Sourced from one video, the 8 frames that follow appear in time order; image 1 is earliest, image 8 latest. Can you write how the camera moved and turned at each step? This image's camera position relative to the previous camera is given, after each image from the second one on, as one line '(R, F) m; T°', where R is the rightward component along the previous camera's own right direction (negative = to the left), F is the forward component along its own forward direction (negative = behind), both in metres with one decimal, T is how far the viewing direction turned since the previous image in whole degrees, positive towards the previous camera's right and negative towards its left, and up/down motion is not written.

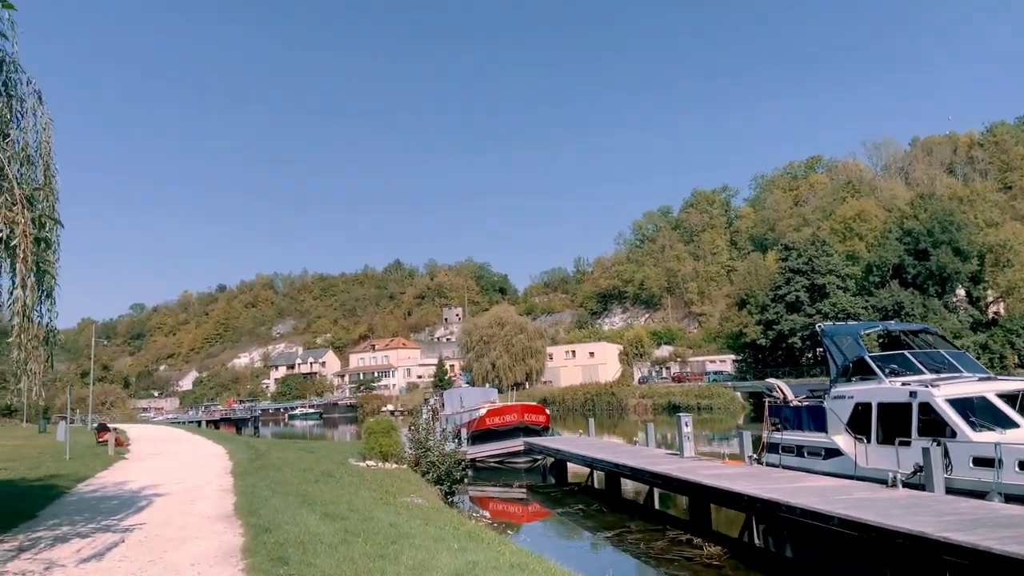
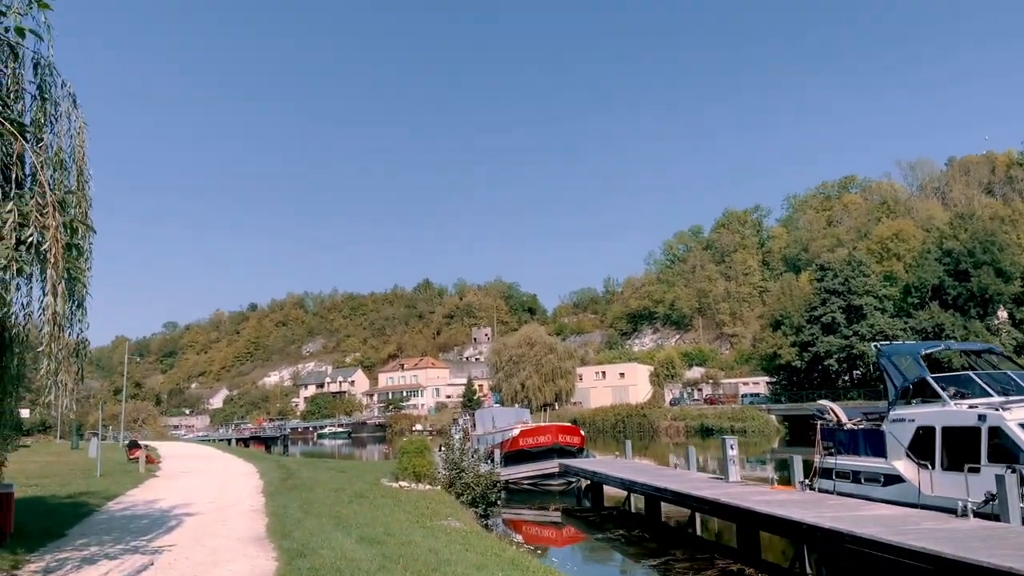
(-0.3, +0.5) m; -2°
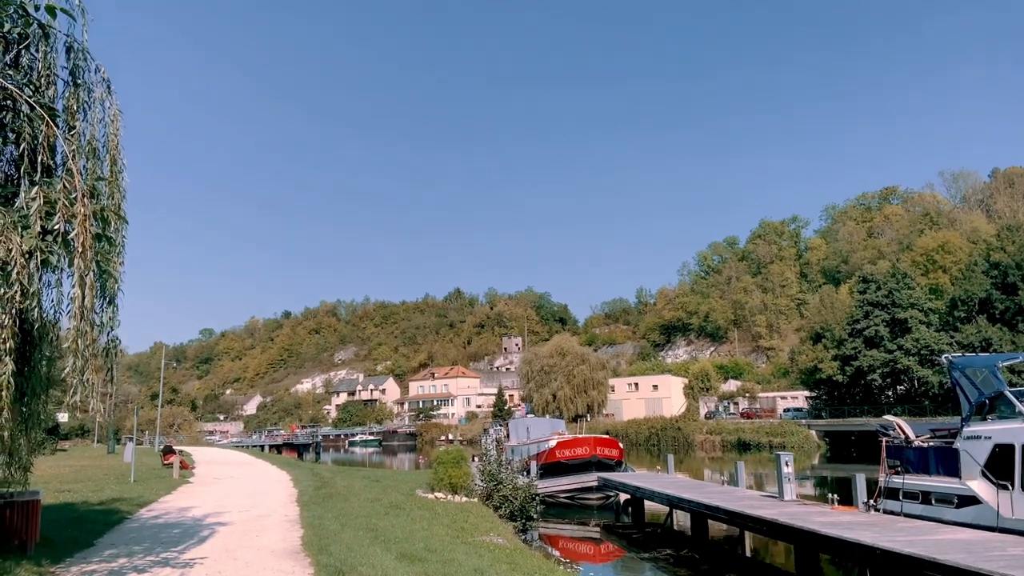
(-0.3, +0.6) m; -2°
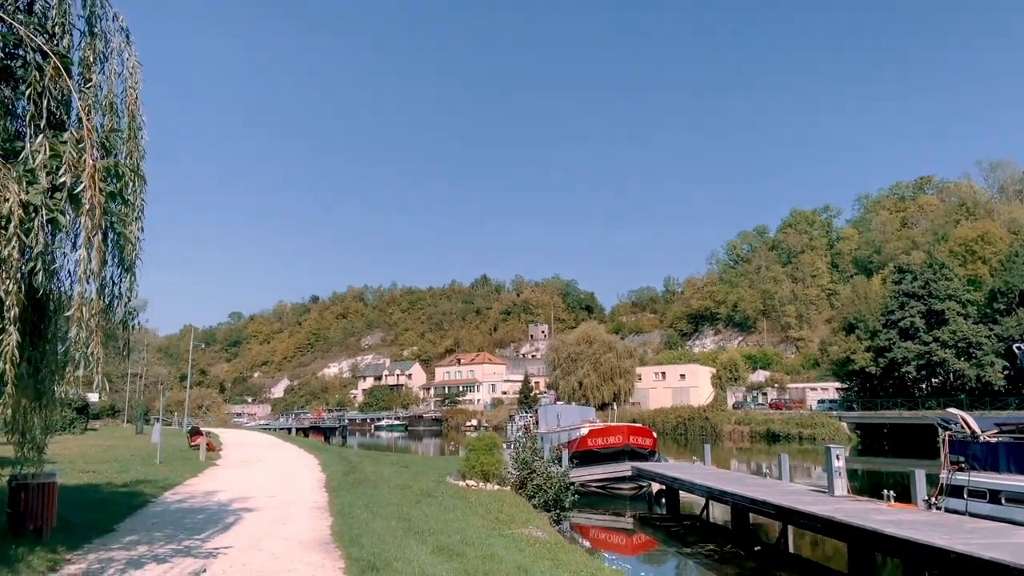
(-0.3, +0.7) m; -2°
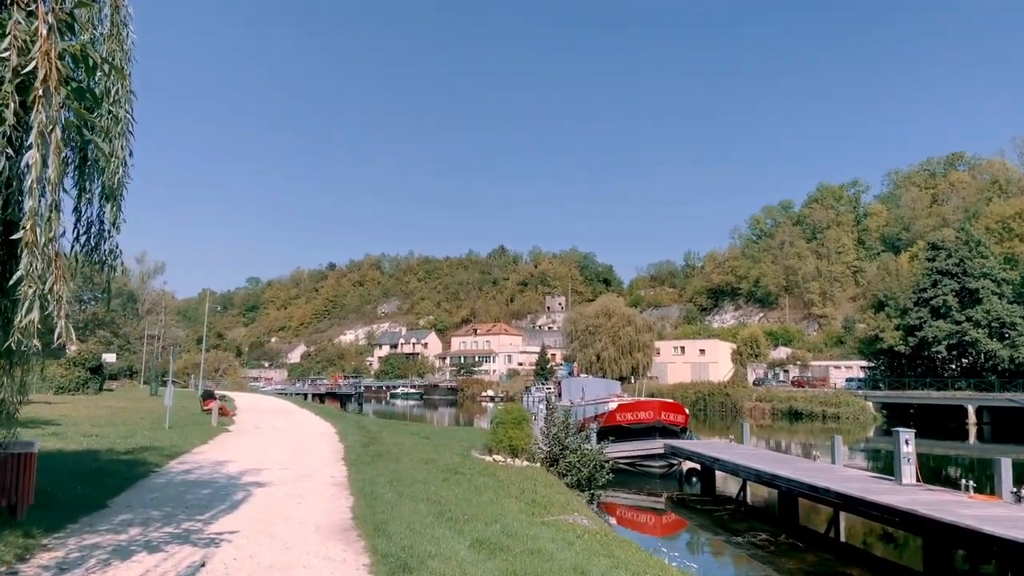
(-0.4, +1.4) m; -1°
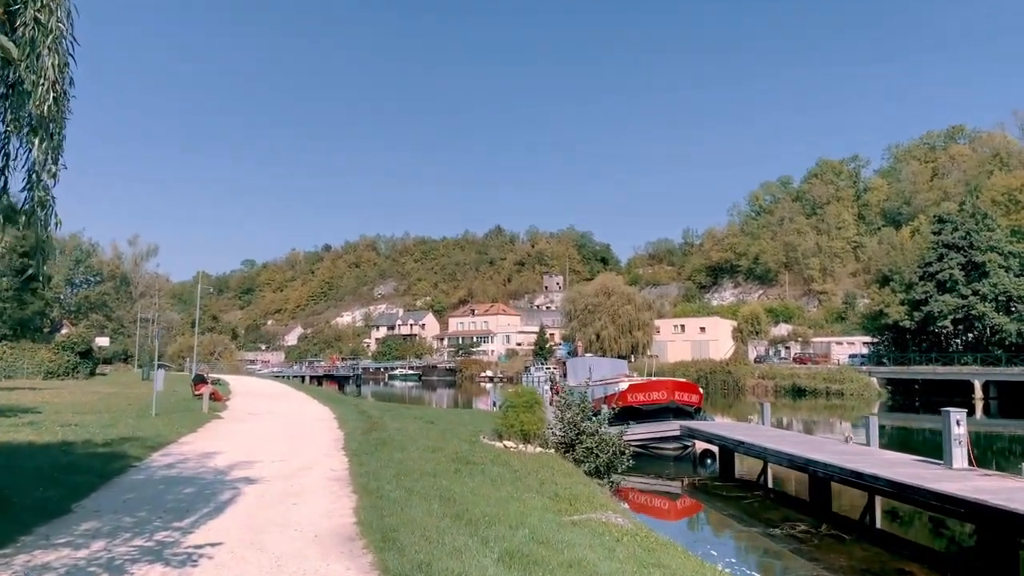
(-0.3, +1.2) m; 0°
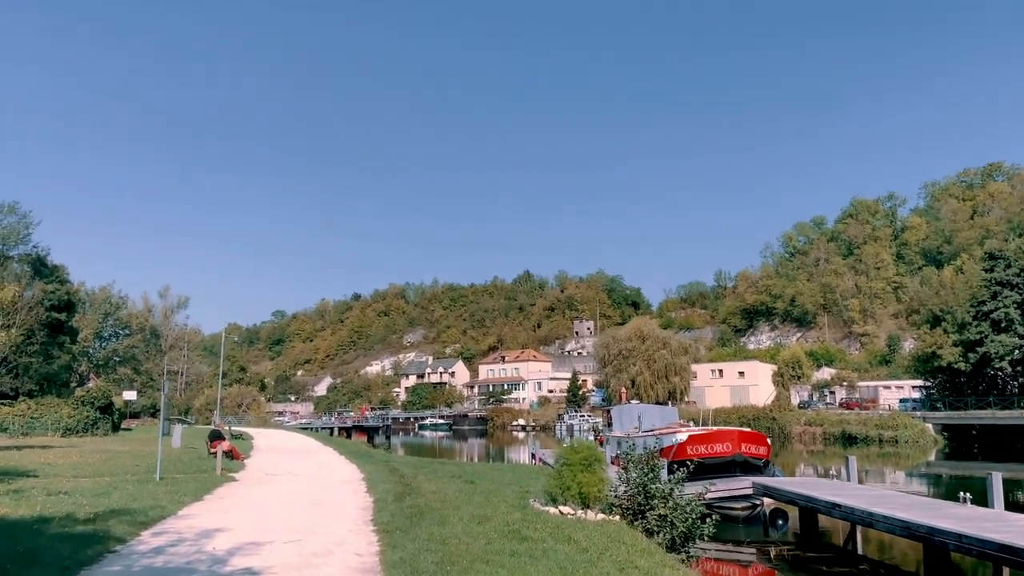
(-0.5, +2.0) m; -2°
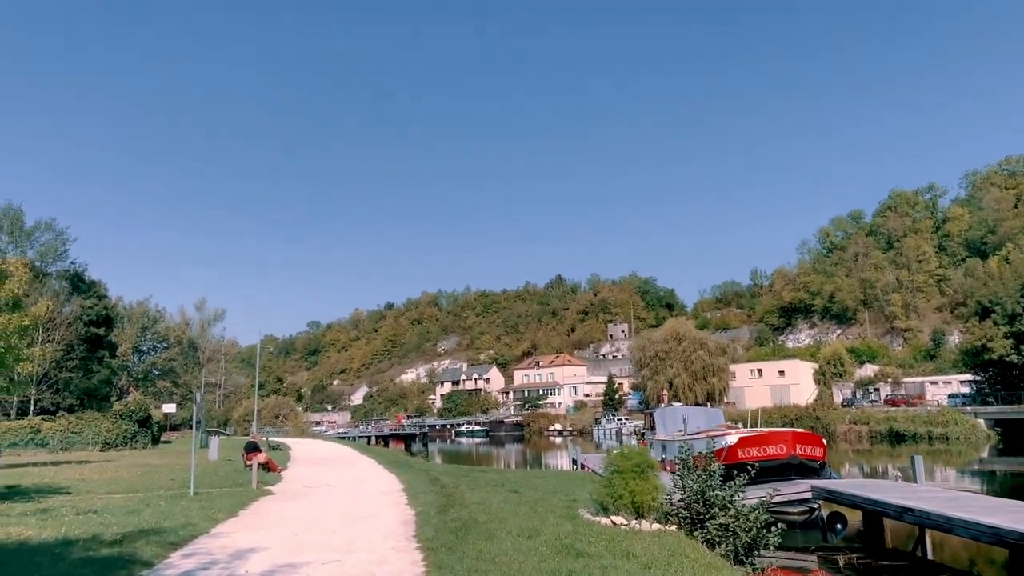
(-0.2, +0.7) m; -3°
